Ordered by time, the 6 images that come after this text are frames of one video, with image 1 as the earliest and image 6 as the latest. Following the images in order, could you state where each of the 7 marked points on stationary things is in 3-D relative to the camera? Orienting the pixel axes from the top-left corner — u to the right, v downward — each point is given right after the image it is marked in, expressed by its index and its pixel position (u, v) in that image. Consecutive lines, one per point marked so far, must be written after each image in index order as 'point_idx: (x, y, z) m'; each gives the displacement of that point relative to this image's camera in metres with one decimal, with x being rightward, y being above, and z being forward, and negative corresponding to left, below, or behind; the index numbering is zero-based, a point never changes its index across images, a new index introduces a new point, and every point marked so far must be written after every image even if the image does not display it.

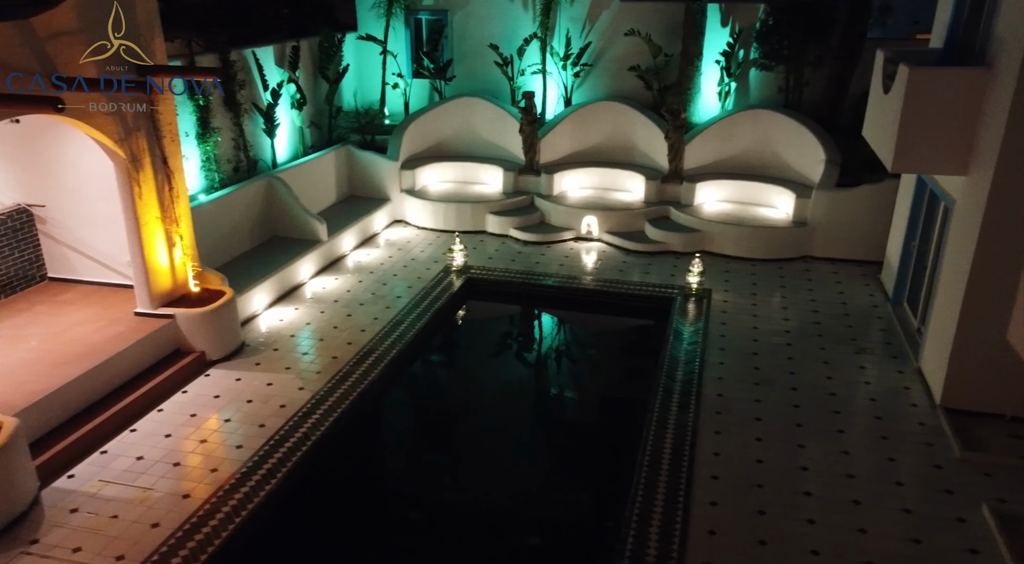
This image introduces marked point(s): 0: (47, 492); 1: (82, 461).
0: (-3.3, -1.5, +4.8) m
1: (-3.3, -1.4, +5.2) m
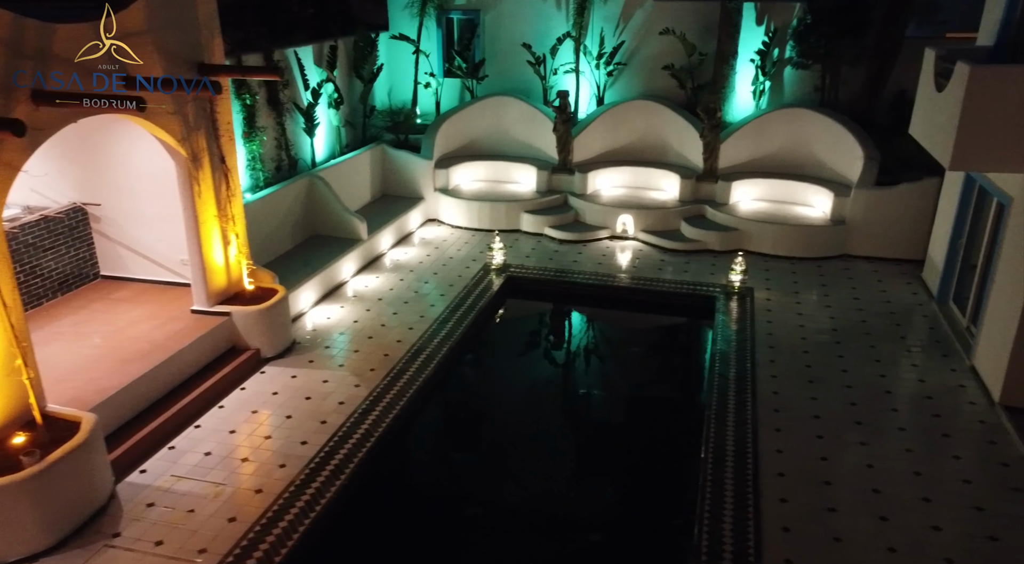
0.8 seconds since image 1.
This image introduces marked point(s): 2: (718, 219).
0: (-2.9, -1.5, +4.9) m
1: (-2.8, -1.4, +5.3) m
2: (+3.1, +1.0, +10.1) m
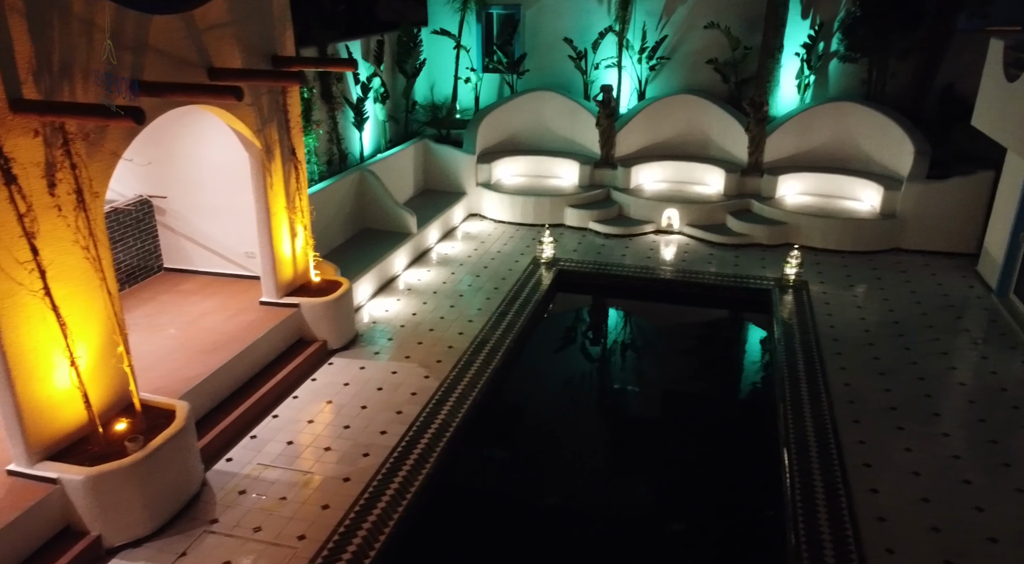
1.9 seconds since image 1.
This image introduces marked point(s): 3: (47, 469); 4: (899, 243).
0: (-2.2, -1.4, +4.9) m
1: (-2.2, -1.3, +5.3) m
2: (+3.8, +1.0, +10.1) m
3: (-2.8, -1.1, +4.0) m
4: (+5.5, +0.6, +9.5) m
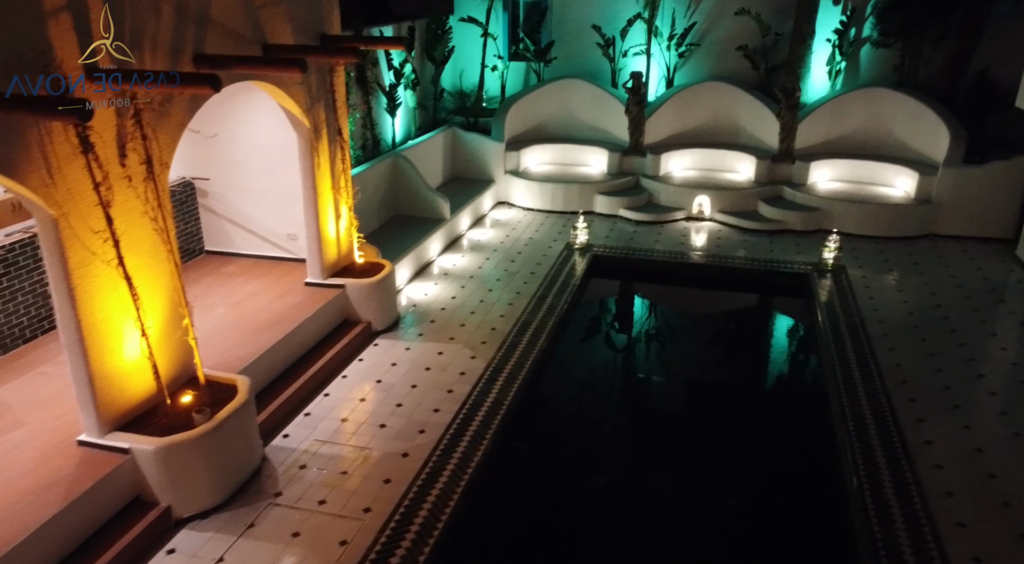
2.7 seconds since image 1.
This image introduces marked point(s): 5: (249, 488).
0: (-1.8, -1.2, +4.9) m
1: (-1.8, -1.1, +5.3) m
2: (+4.3, +1.2, +10.0) m
3: (-2.4, -1.0, +4.0) m
4: (+6.0, +0.8, +9.5) m
5: (-1.8, -1.4, +4.5) m
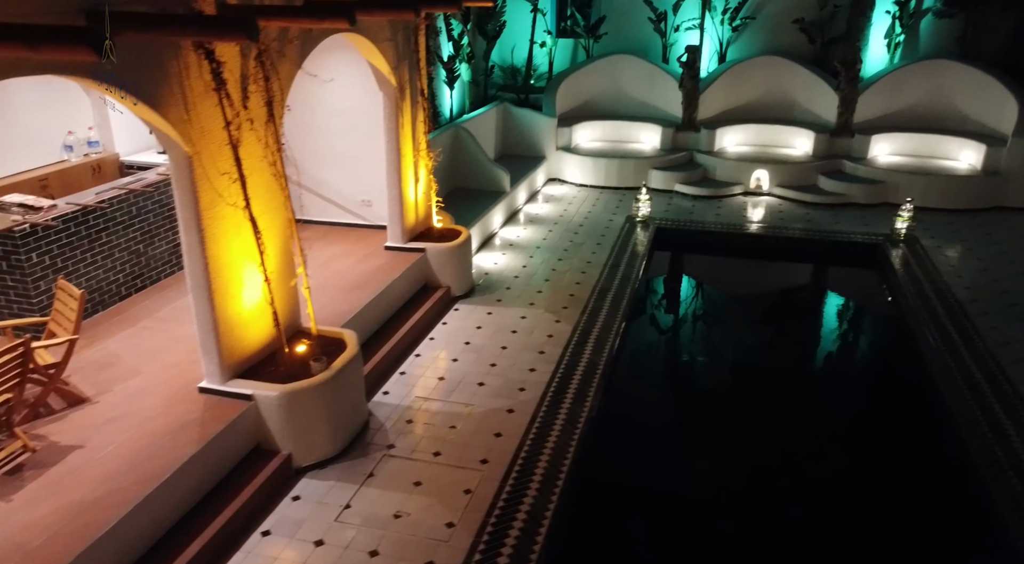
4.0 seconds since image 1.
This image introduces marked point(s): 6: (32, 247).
0: (-1.0, -0.9, +4.9) m
1: (-1.0, -0.8, +5.2) m
2: (+5.1, +1.6, +9.9) m
3: (-1.6, -0.6, +4.0) m
4: (+6.8, +1.1, +9.3) m
5: (-1.0, -1.1, +4.5) m
6: (-3.2, +0.2, +4.4) m
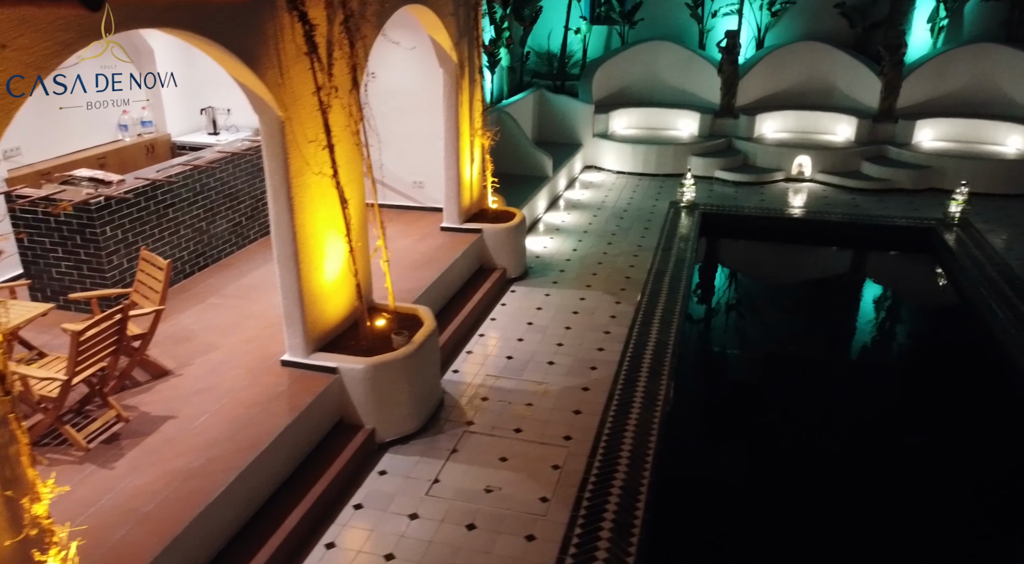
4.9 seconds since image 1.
0: (-0.5, -0.7, +4.8) m
1: (-0.5, -0.6, +5.2) m
2: (+5.7, +1.8, +9.7) m
3: (-1.1, -0.4, +3.9) m
4: (+7.4, +1.3, +9.1) m
5: (-0.5, -0.9, +4.4) m
6: (-2.7, +0.4, +4.4) m
